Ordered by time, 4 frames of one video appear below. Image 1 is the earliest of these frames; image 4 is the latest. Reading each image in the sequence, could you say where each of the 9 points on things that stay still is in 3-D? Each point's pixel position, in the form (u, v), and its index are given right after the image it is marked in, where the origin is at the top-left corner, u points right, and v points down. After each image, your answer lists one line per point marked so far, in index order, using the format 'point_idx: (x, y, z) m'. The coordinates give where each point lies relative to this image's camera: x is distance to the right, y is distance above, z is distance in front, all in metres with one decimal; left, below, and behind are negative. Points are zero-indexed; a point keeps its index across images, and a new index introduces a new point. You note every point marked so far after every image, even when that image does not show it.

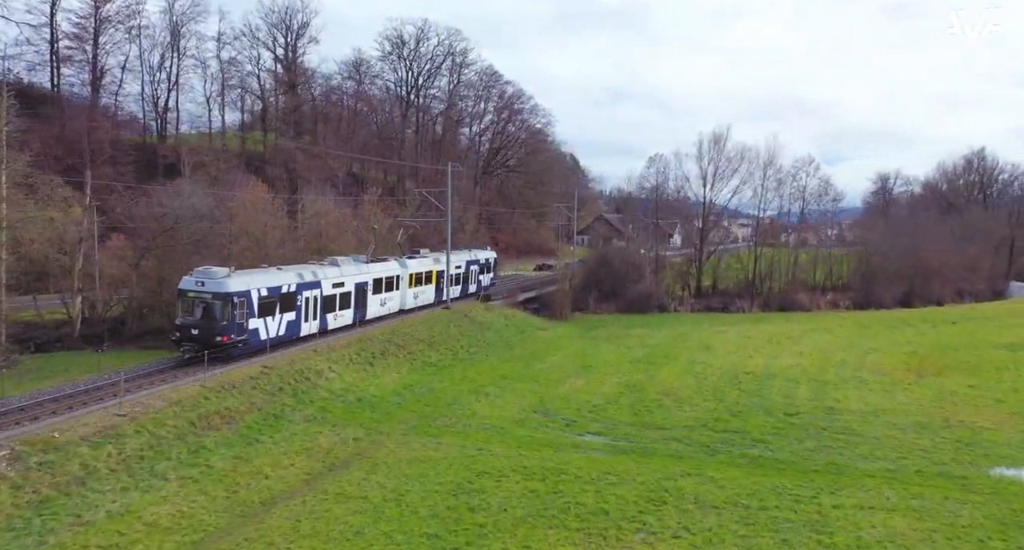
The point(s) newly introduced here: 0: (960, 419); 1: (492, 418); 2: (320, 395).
0: (+11.5, -3.7, +17.8) m
1: (-0.5, -3.7, +17.9) m
2: (-4.8, -3.0, +17.2) m
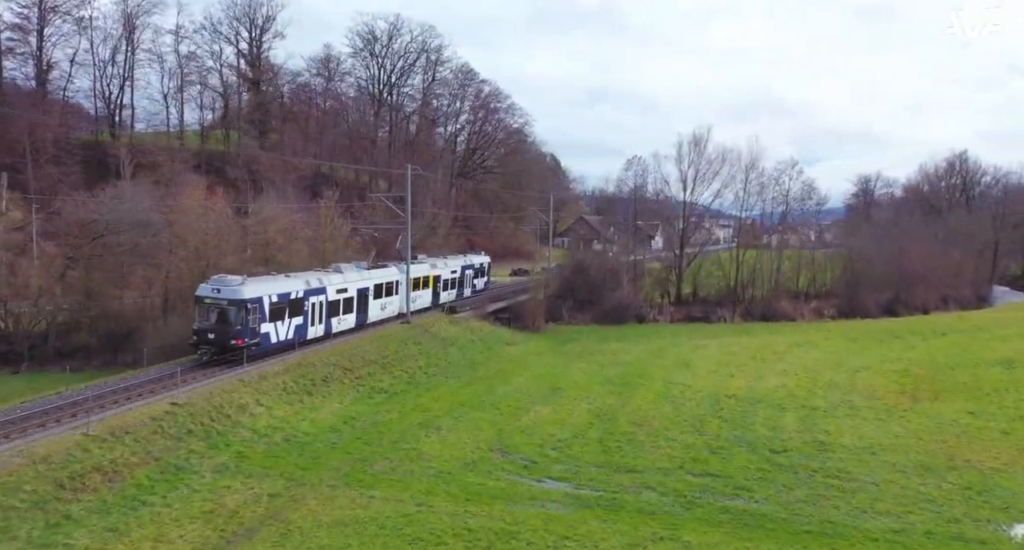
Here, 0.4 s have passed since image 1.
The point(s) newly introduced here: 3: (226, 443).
0: (+10.4, -4.2, +15.8) m
1: (-1.6, -4.2, +15.6) m
2: (-5.8, -3.5, +14.9) m
3: (-6.3, -3.7, +14.9) m
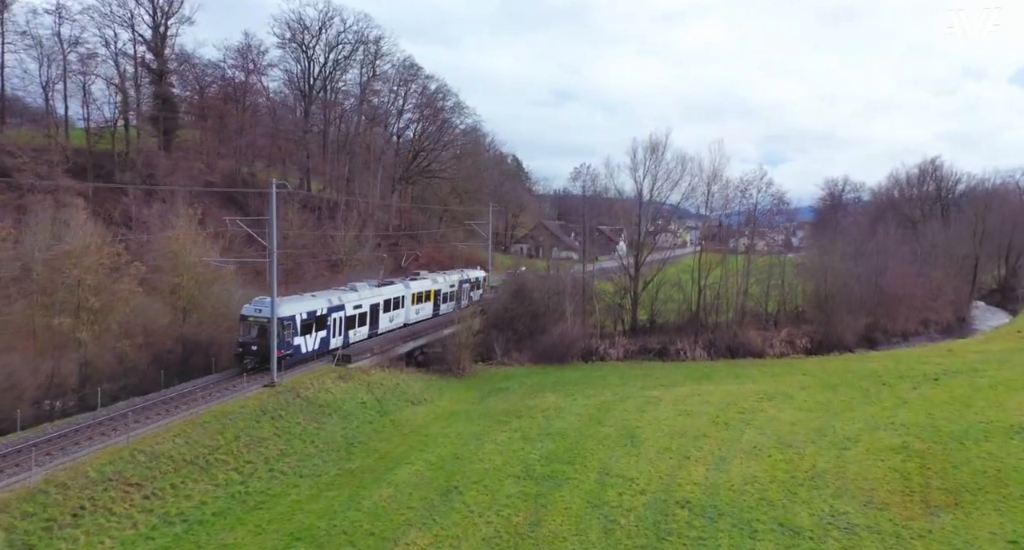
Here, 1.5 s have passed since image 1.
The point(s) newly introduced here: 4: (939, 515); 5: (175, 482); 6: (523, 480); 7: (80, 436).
0: (+7.7, -5.8, +10.0) m
1: (-4.3, -5.7, +9.3) m
2: (-8.5, -5.0, +8.3) m
3: (-8.9, -5.2, +8.3) m
4: (+9.7, -5.5, +15.7) m
5: (-7.4, -4.6, +15.3) m
6: (+0.3, -5.4, +18.1) m
7: (-10.0, -3.7, +15.9) m
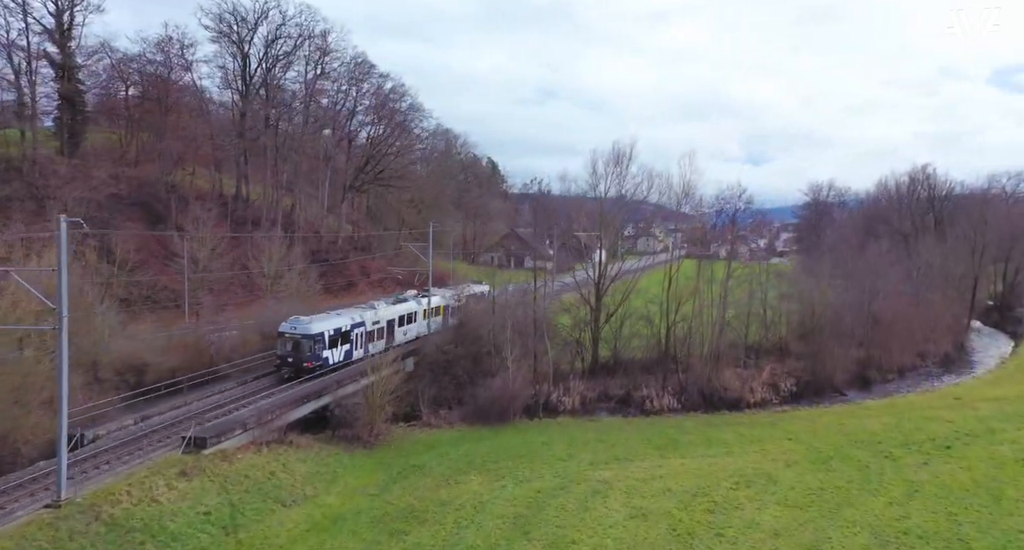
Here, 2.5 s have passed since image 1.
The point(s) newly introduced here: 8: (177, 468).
0: (+5.3, -7.5, +4.4) m
1: (-6.7, -7.4, +3.4) m
2: (-10.9, -6.7, +2.3) m
3: (-11.3, -6.9, +2.3) m
4: (+7.2, -7.2, +10.1) m
5: (-9.9, -6.3, +9.3) m
6: (-2.3, -7.1, +12.3) m
7: (-12.5, -5.4, +9.8) m
8: (-9.0, -5.2, +18.5) m
